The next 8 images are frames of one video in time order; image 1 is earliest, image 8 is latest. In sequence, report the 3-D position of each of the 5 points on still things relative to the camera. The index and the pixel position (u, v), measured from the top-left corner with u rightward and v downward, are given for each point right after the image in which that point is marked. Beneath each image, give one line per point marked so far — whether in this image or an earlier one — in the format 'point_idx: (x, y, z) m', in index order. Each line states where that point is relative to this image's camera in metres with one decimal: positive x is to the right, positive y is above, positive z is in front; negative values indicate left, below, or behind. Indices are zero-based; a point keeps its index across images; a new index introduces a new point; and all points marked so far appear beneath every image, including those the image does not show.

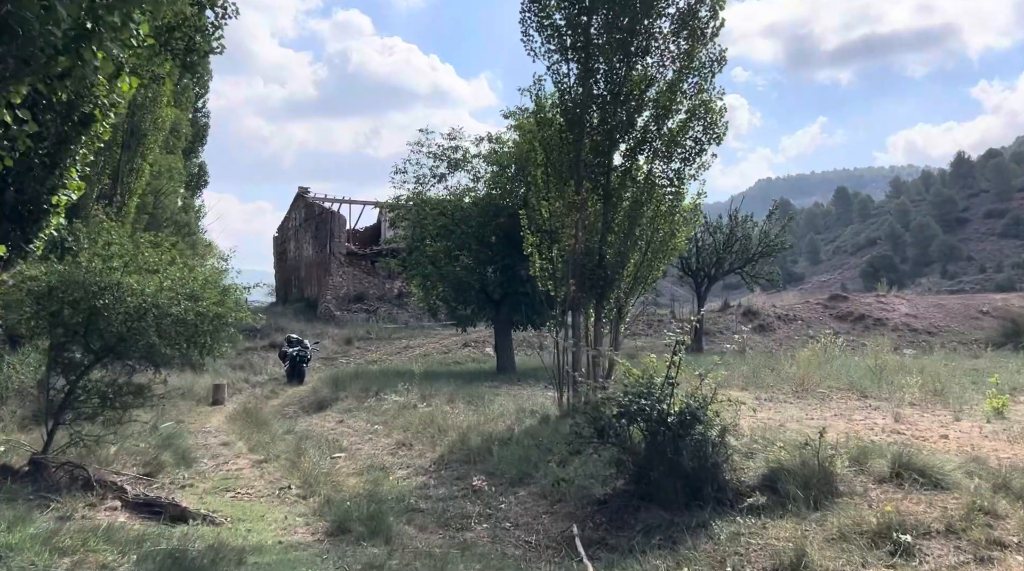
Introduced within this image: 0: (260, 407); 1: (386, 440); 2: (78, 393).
0: (-4.9, -2.4, +18.3) m
1: (-1.5, -1.9, +11.6) m
2: (-4.3, -1.0, +9.2) m
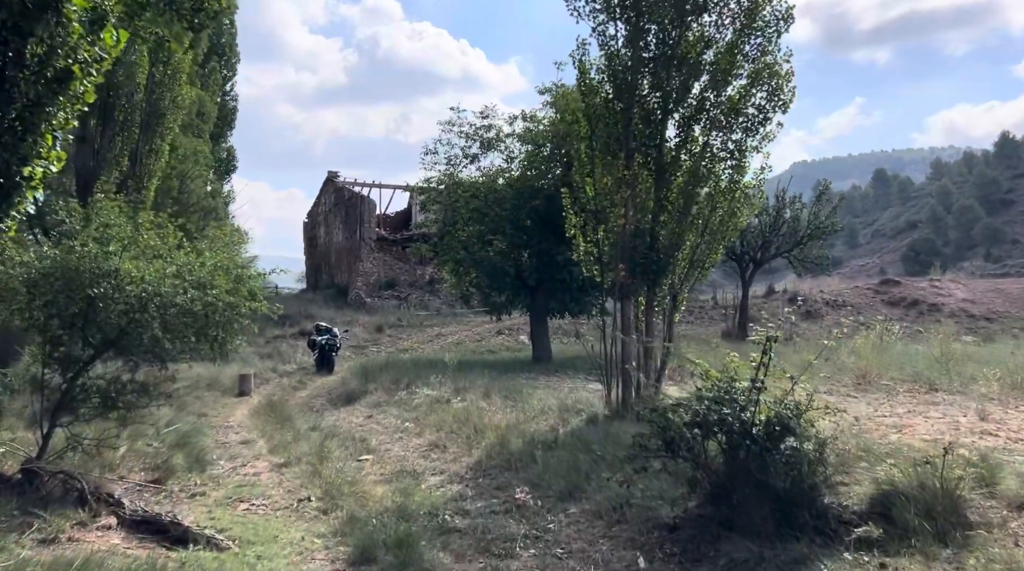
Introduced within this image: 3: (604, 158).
0: (-4.2, -2.1, +17.5) m
1: (-1.1, -1.8, +10.6) m
2: (-3.9, -0.9, +8.3) m
3: (+1.0, +1.4, +10.5) m
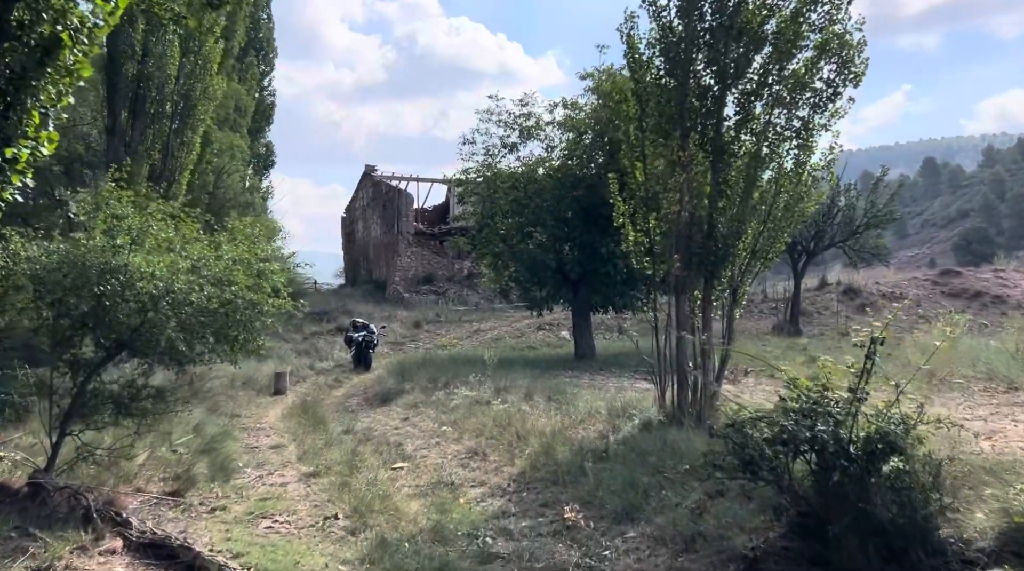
0: (-3.4, -2.0, +16.8) m
1: (-0.6, -1.7, +9.9) m
2: (-3.5, -0.9, +7.7) m
3: (+1.5, +1.5, +9.7) m
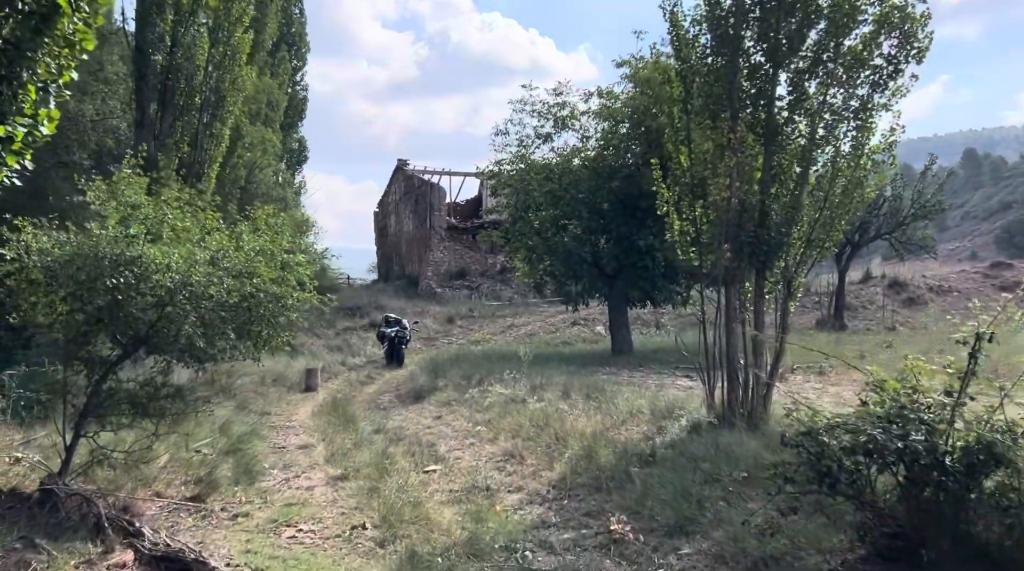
0: (-2.8, -1.9, +16.4) m
1: (-0.2, -1.6, +9.4) m
2: (-3.2, -0.9, +7.3) m
3: (+1.9, +1.6, +9.1) m
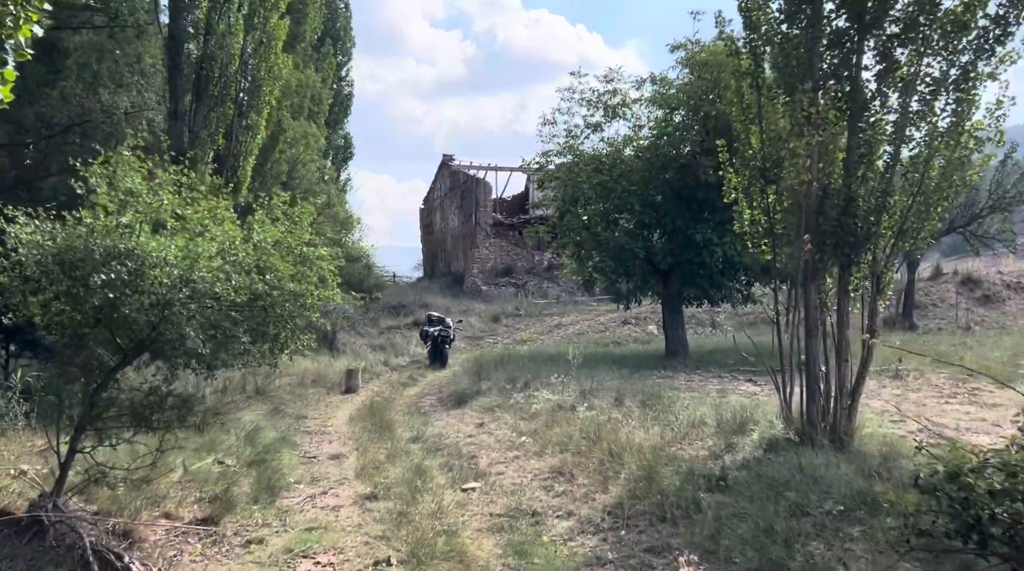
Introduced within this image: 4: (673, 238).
0: (-2.0, -1.9, +15.6) m
1: (+0.3, -1.6, +8.4) m
2: (-2.8, -0.8, +6.5) m
3: (+2.3, +1.6, +8.0) m
4: (+3.2, +0.9, +18.2) m
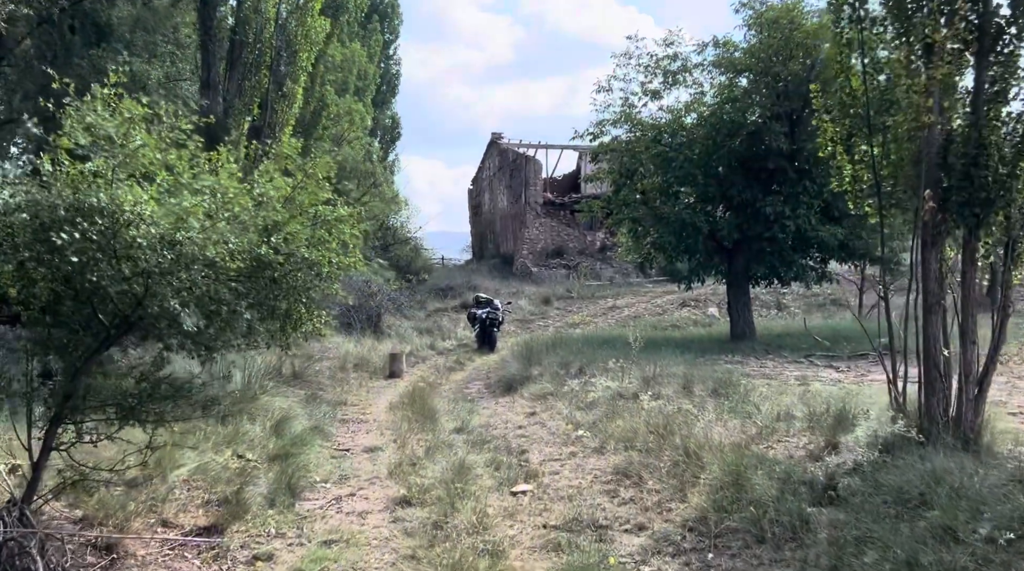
0: (-1.2, -1.5, +14.6) m
1: (+0.7, -1.4, +7.3) m
2: (-2.5, -0.6, +5.5) m
3: (+2.7, +1.8, +6.7) m
4: (+4.1, +1.3, +16.8) m
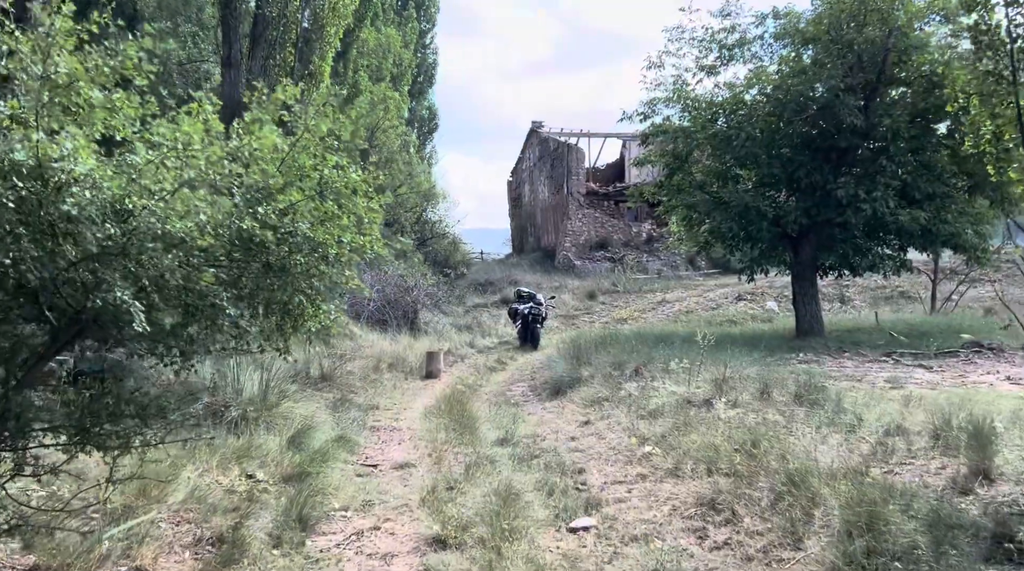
0: (-0.5, -1.4, +13.3) m
1: (+1.1, -1.3, +6.0) m
2: (-2.2, -0.6, +4.3) m
3: (+3.0, +1.9, +5.3) m
4: (+4.9, +1.5, +15.4) m
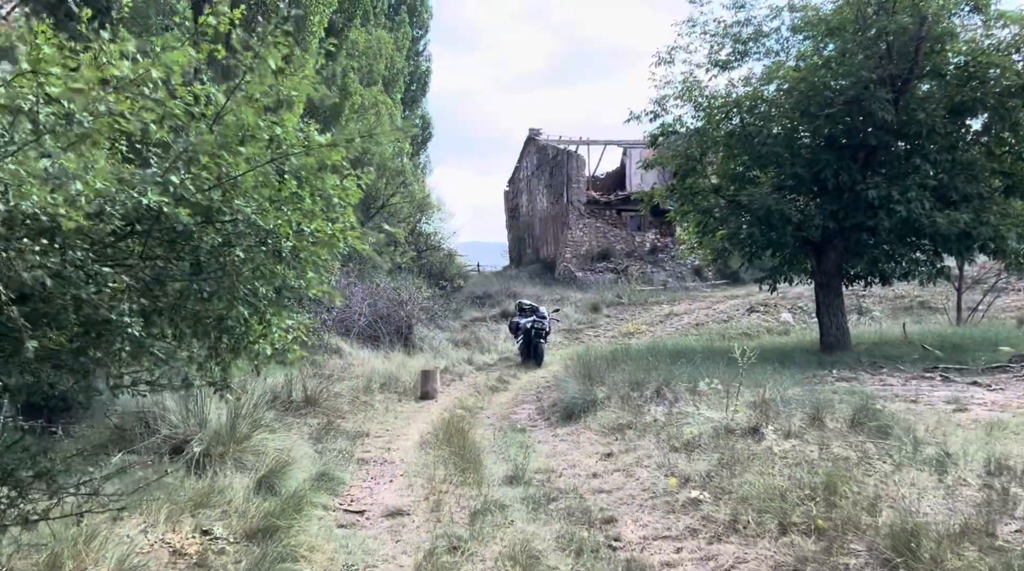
0: (-0.4, -1.6, +12.0) m
1: (+1.2, -1.3, +4.7) m
2: (-2.1, -0.6, +3.0) m
3: (+3.1, +1.9, +4.1) m
4: (+4.9, +1.3, +14.2) m
